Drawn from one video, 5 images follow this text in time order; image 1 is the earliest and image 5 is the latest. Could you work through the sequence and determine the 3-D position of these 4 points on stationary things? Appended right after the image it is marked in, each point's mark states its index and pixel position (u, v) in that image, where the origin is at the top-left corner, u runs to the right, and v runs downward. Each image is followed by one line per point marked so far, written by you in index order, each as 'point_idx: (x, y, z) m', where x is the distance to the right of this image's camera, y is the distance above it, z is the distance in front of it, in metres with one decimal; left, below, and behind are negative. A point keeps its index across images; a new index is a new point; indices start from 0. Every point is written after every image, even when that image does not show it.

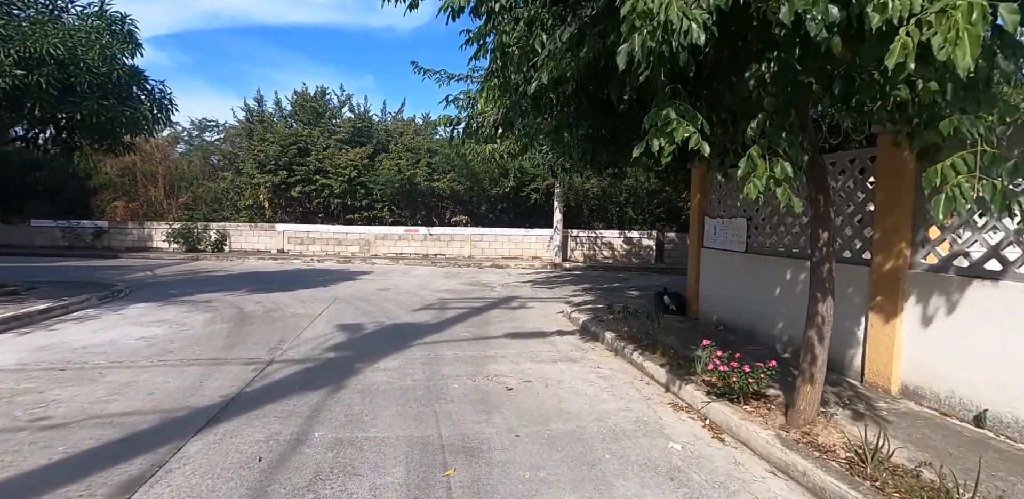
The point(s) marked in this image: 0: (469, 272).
0: (-1.3, -0.7, +14.8) m
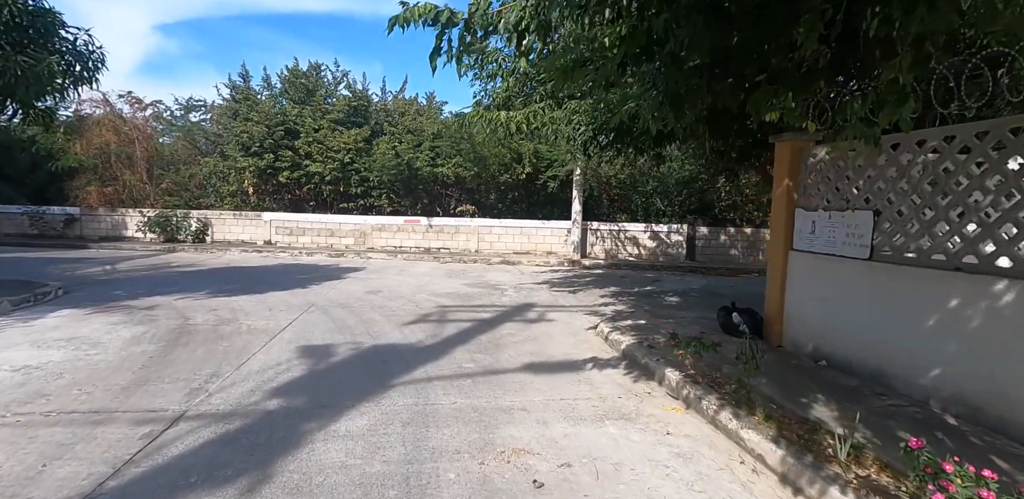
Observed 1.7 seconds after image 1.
0: (-1.0, -0.6, +12.9) m
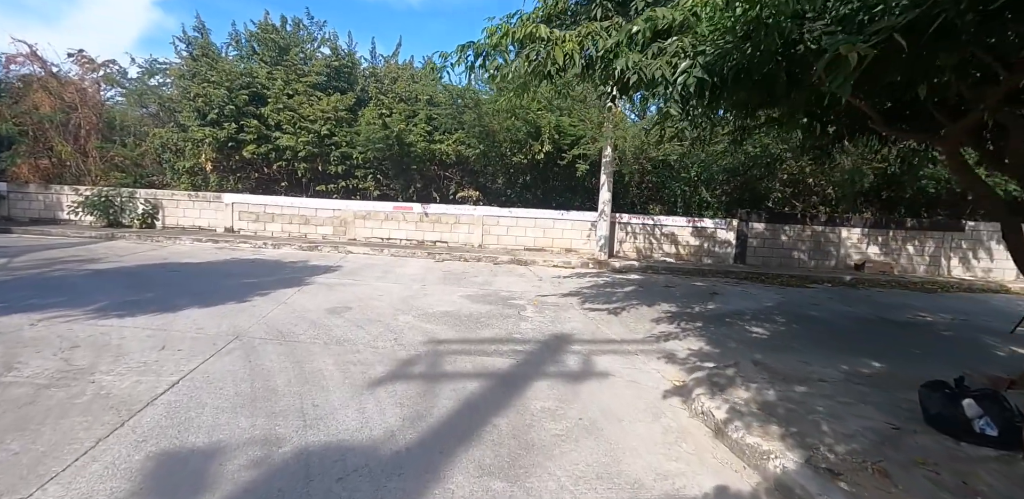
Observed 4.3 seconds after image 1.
0: (-0.7, -0.5, +10.1) m
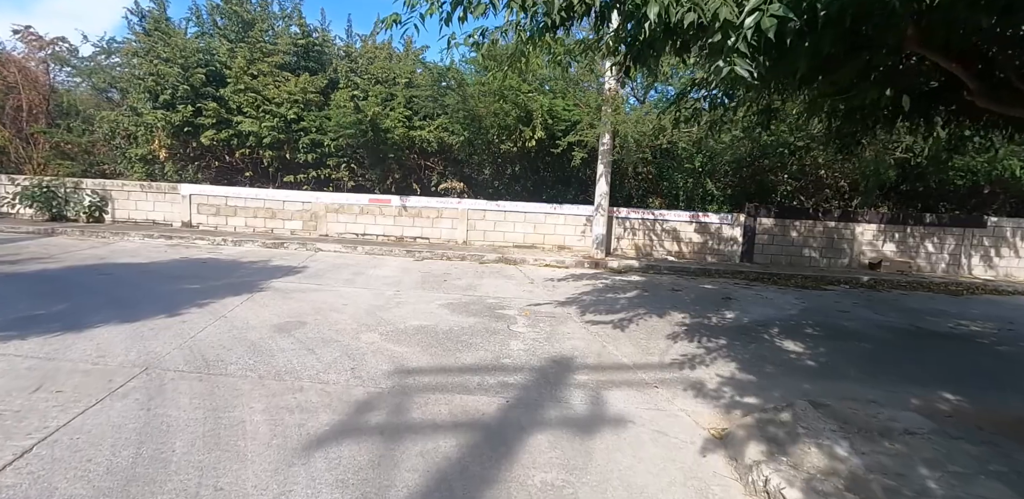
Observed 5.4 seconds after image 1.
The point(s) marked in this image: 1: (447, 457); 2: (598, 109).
0: (-0.9, -0.5, +9.0) m
1: (-0.4, -1.3, +3.1) m
2: (+1.9, +3.1, +10.5) m
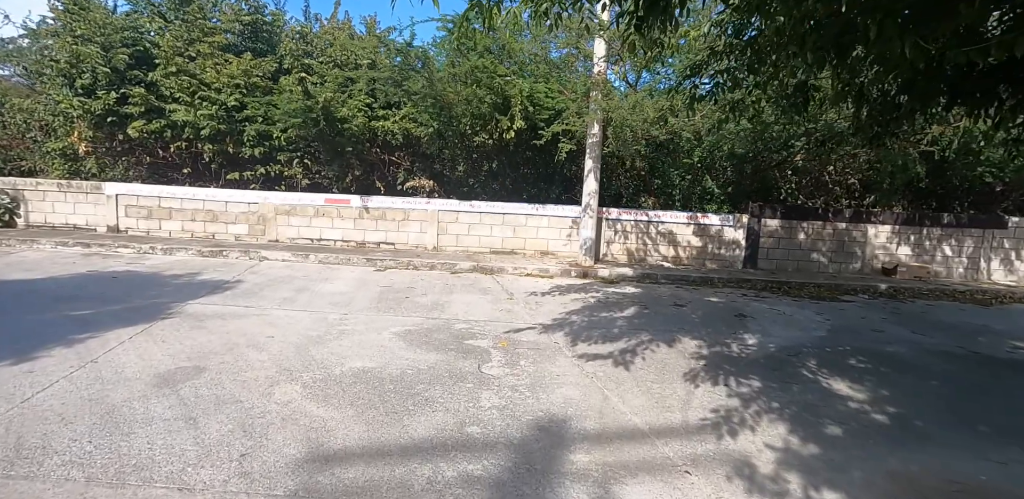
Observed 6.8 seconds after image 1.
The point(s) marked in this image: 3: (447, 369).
0: (-1.3, -0.7, +7.6) m
1: (-0.6, -1.5, +1.7) m
2: (+1.4, +3.0, +9.2) m
3: (-0.6, -1.1, +4.5) m
